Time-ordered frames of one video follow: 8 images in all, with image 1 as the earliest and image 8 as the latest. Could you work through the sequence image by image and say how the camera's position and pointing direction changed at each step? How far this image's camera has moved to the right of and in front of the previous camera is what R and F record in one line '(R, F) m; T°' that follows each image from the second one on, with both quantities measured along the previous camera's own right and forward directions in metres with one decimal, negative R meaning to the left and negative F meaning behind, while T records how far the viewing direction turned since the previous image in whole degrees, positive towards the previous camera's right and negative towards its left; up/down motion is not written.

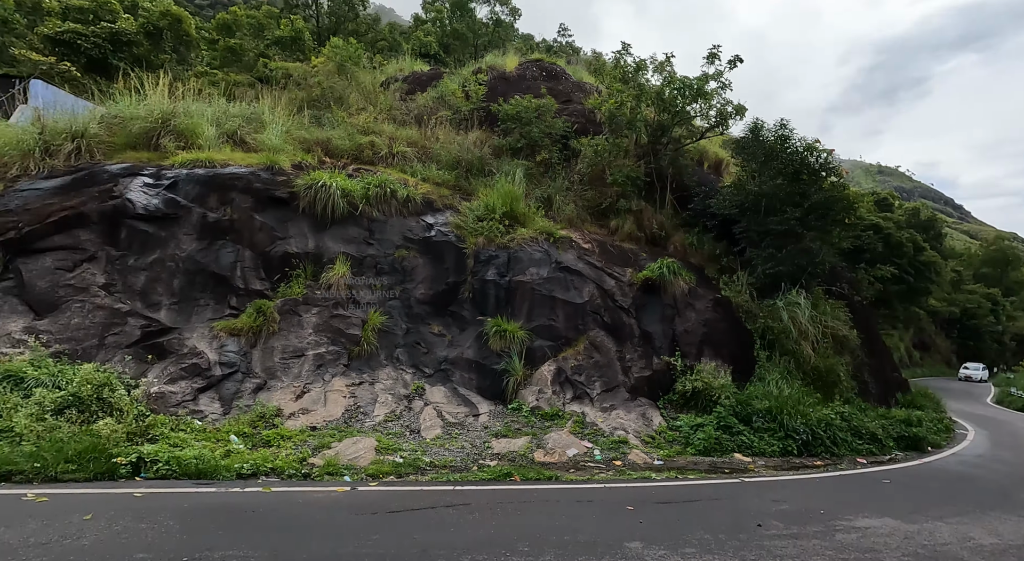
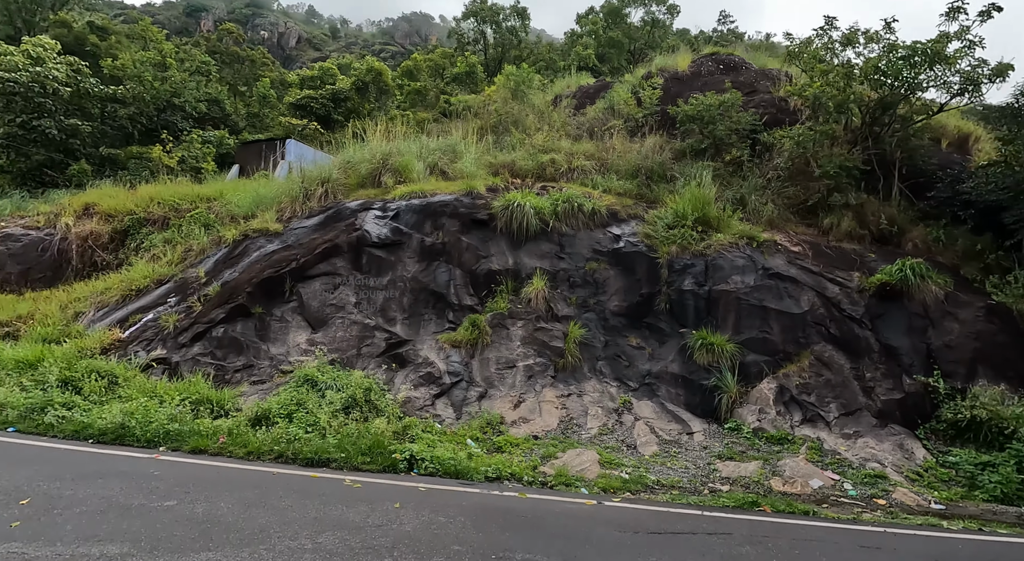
(-0.3, -0.1) m; -19°
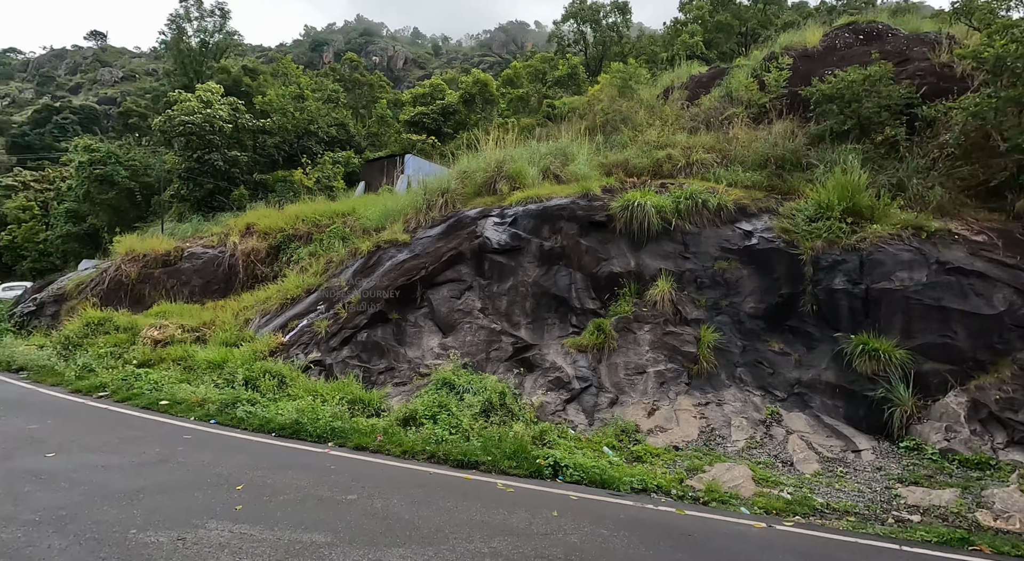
(-0.2, 0.0) m; -12°
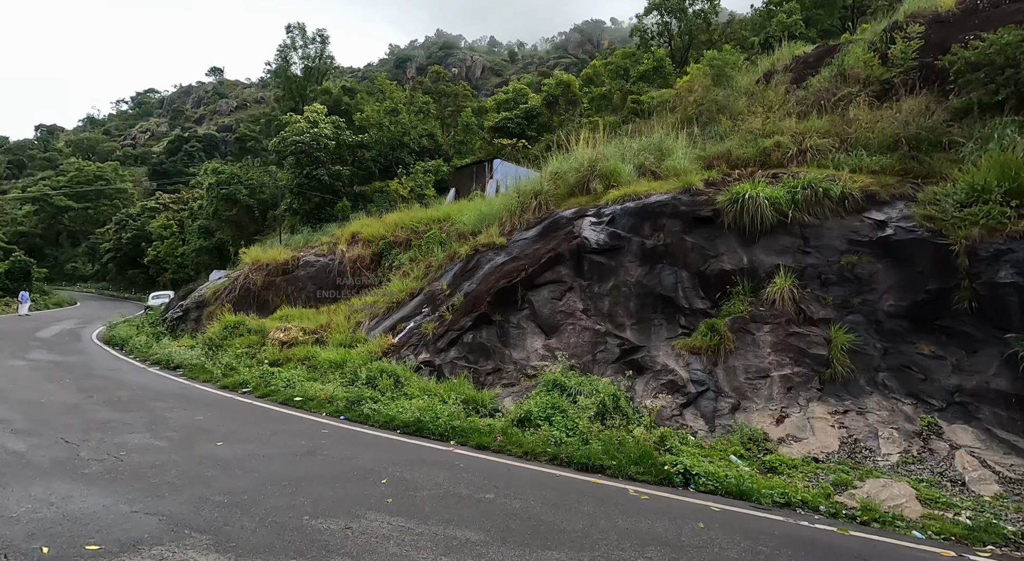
(-0.2, 0.0) m; -10°
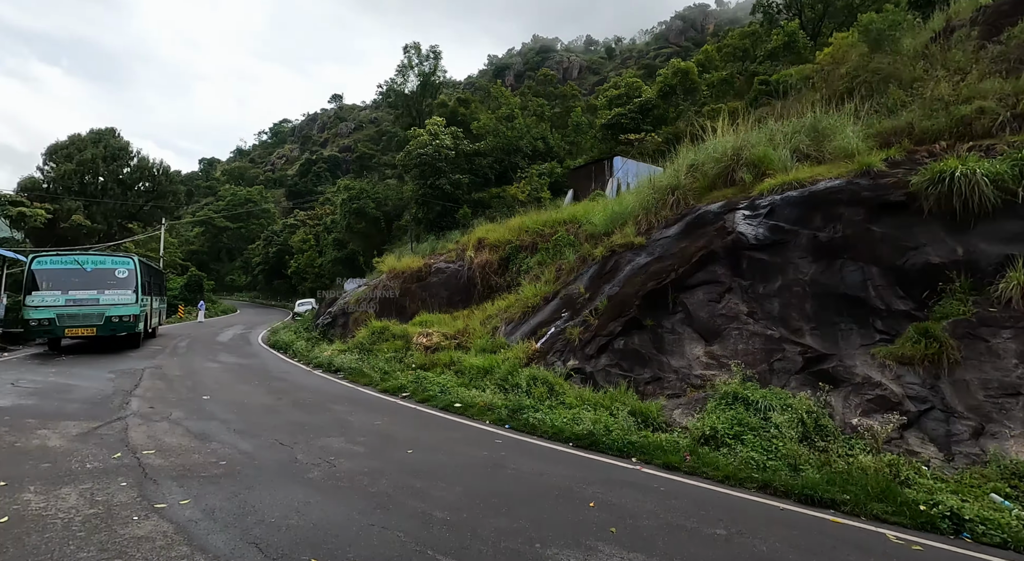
(-0.6, +0.1) m; -13°
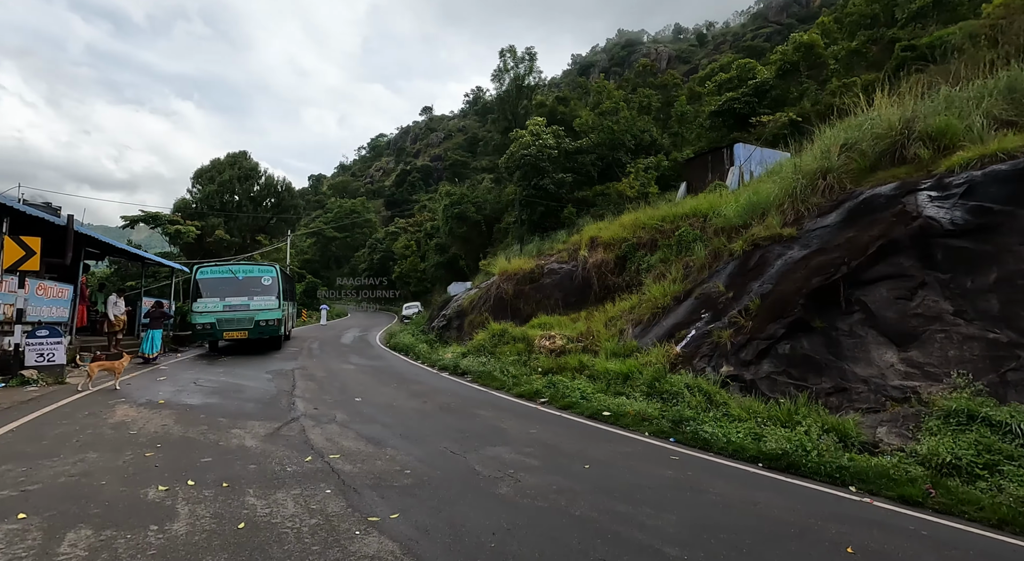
(-0.7, +0.2) m; -11°
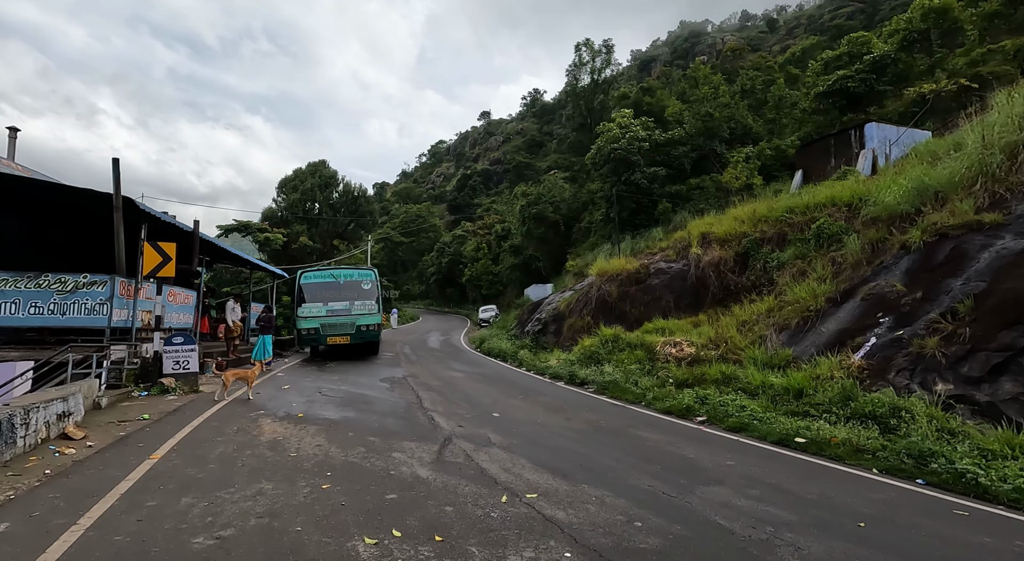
(-1.2, +0.8) m; -8°
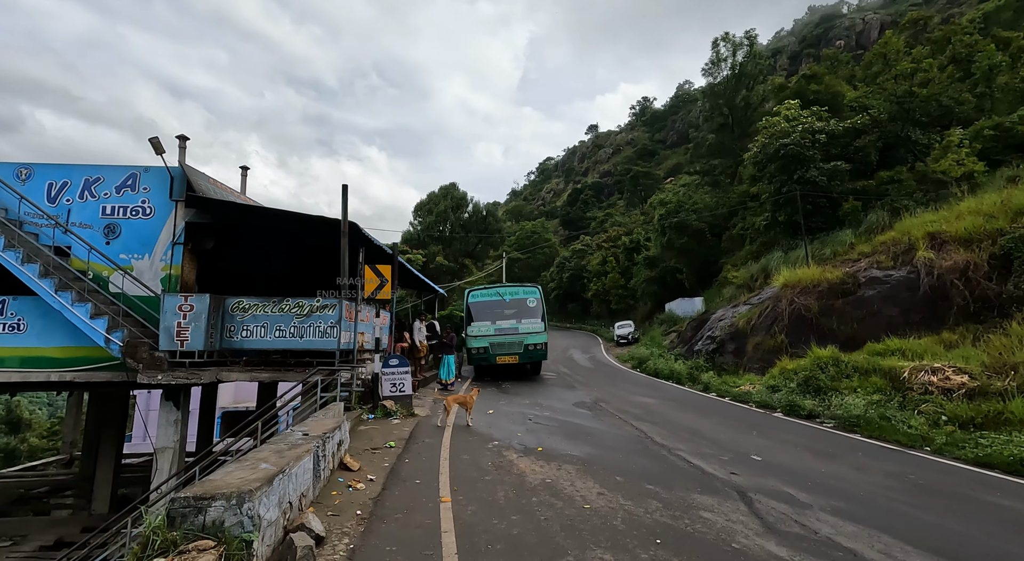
(-1.7, +0.6) m; -14°
